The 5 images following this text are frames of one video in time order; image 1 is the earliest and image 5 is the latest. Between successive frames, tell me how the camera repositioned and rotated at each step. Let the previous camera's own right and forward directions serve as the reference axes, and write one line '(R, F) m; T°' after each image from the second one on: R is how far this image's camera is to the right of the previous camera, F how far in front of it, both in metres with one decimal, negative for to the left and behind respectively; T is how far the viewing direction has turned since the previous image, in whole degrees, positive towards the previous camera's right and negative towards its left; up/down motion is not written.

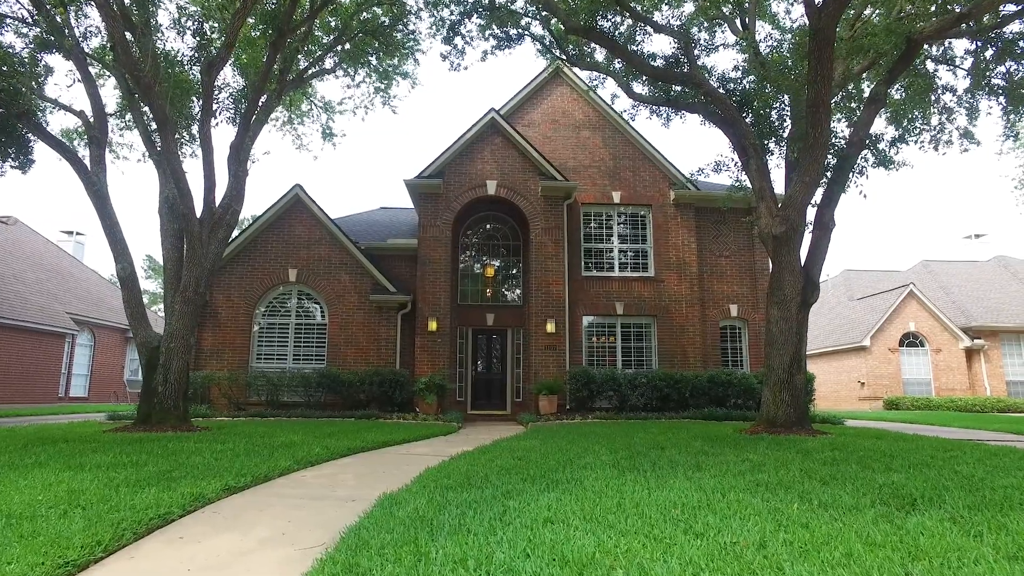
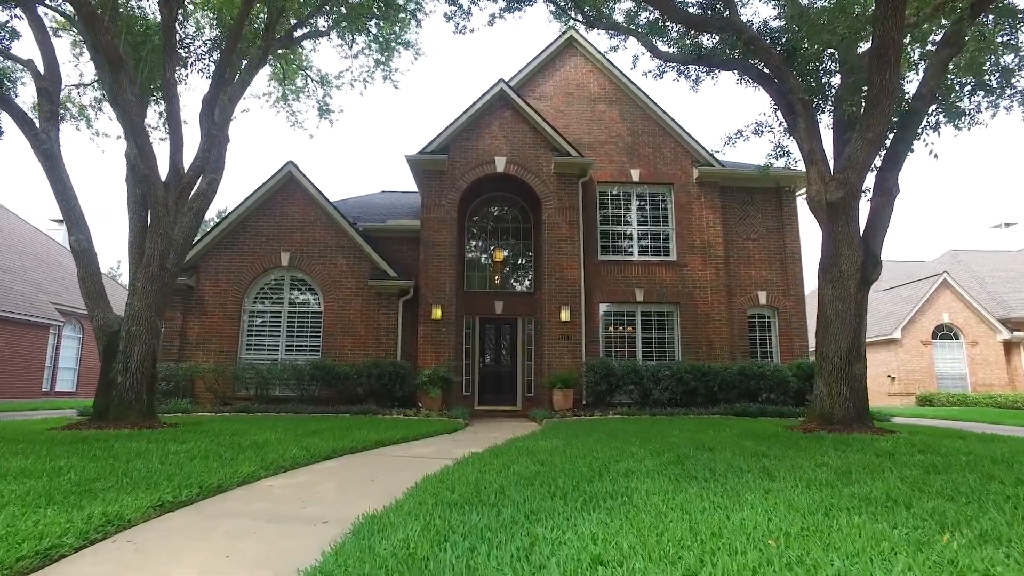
(-0.1, +1.2) m; 0°
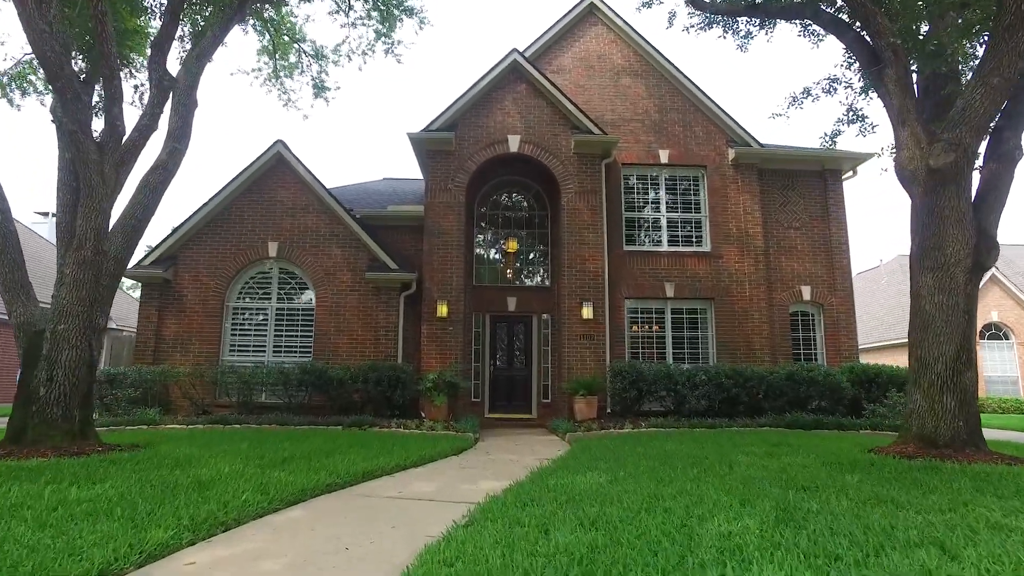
(-0.1, +1.5) m; 0°
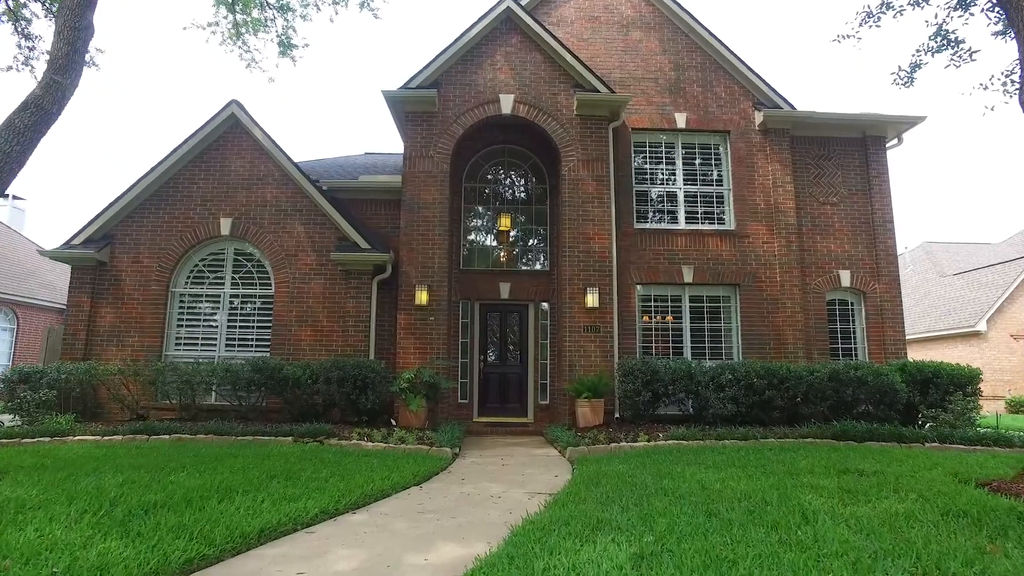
(+0.1, +1.8) m; 0°
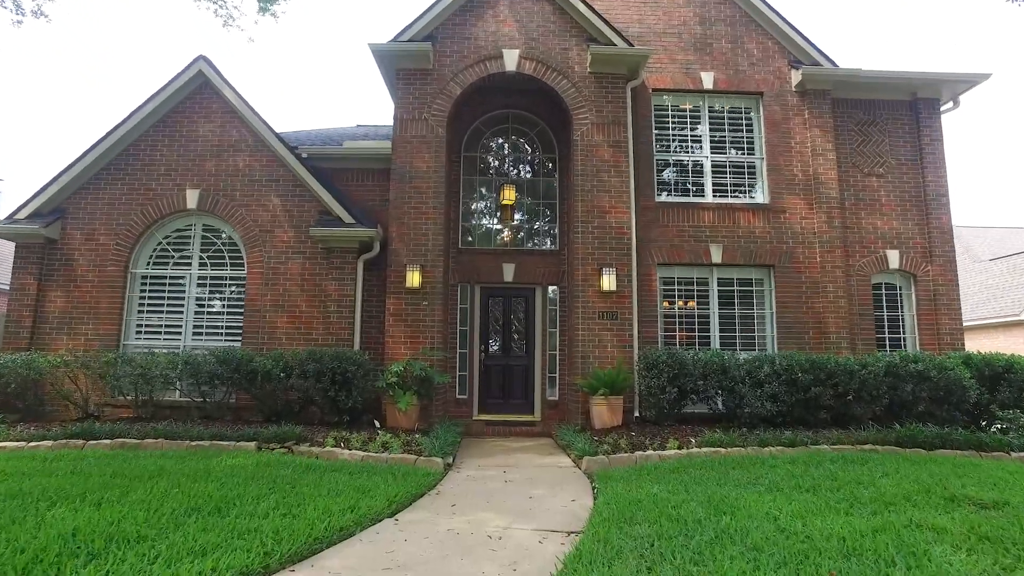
(0.0, +1.3) m; 0°
